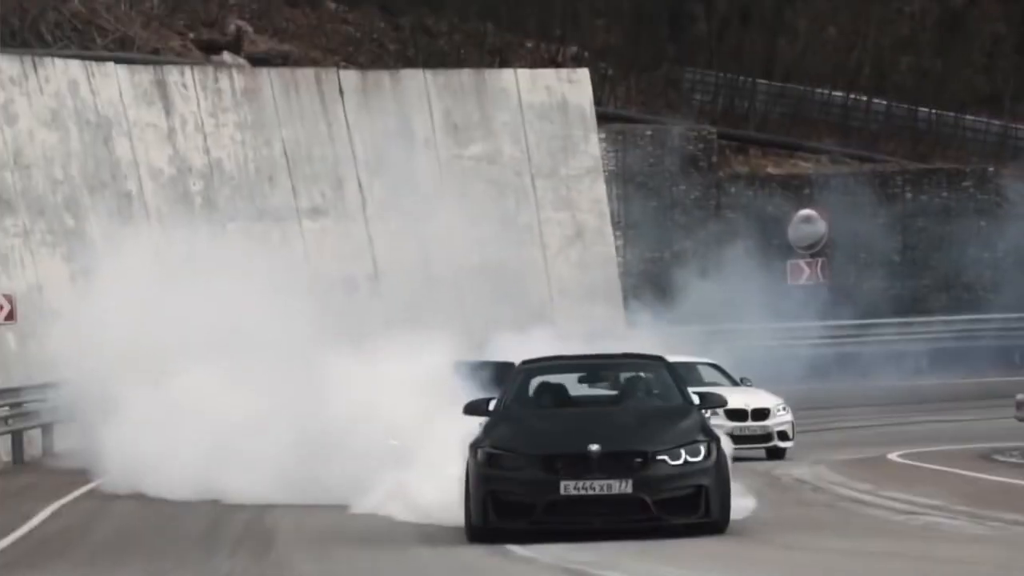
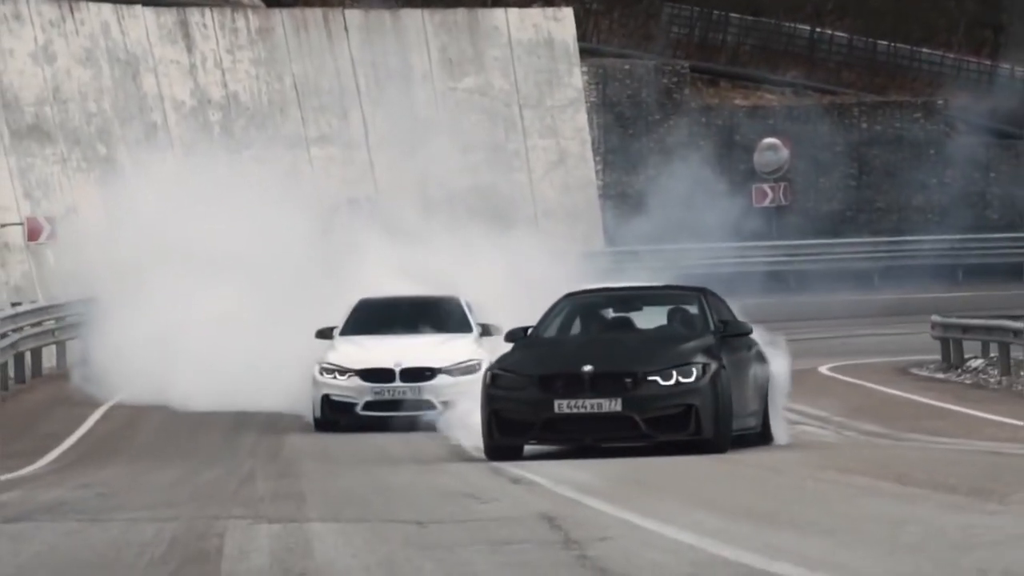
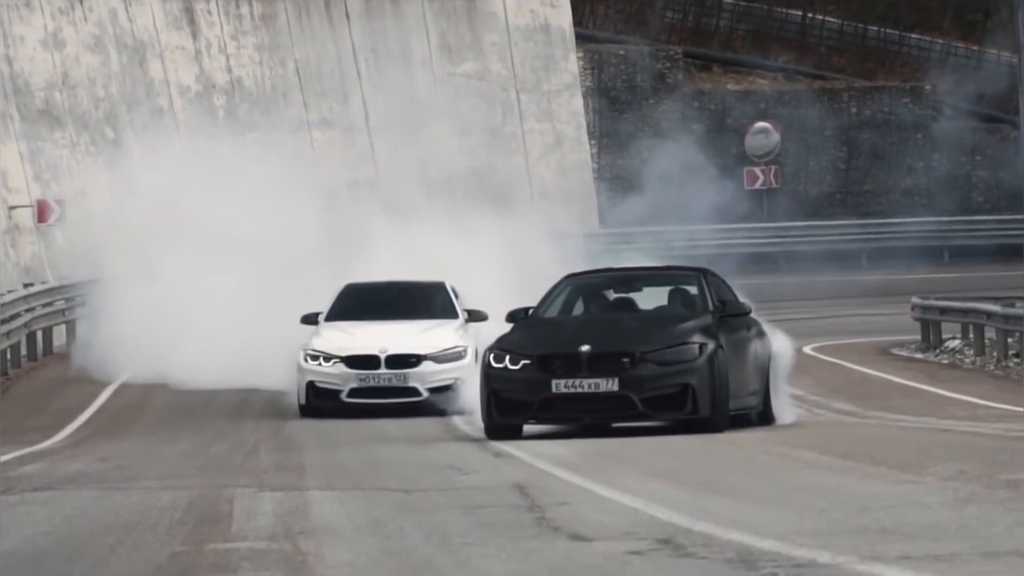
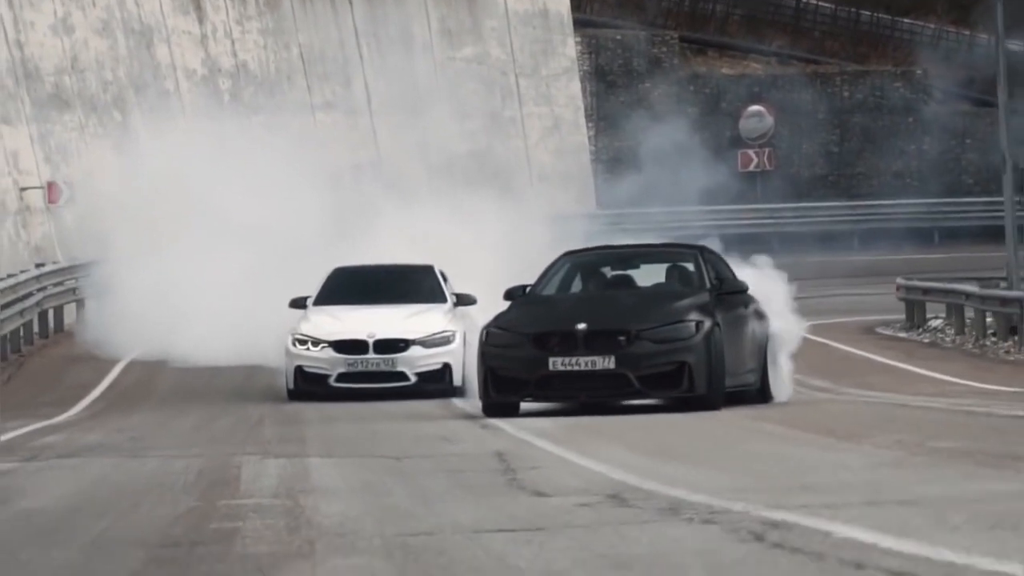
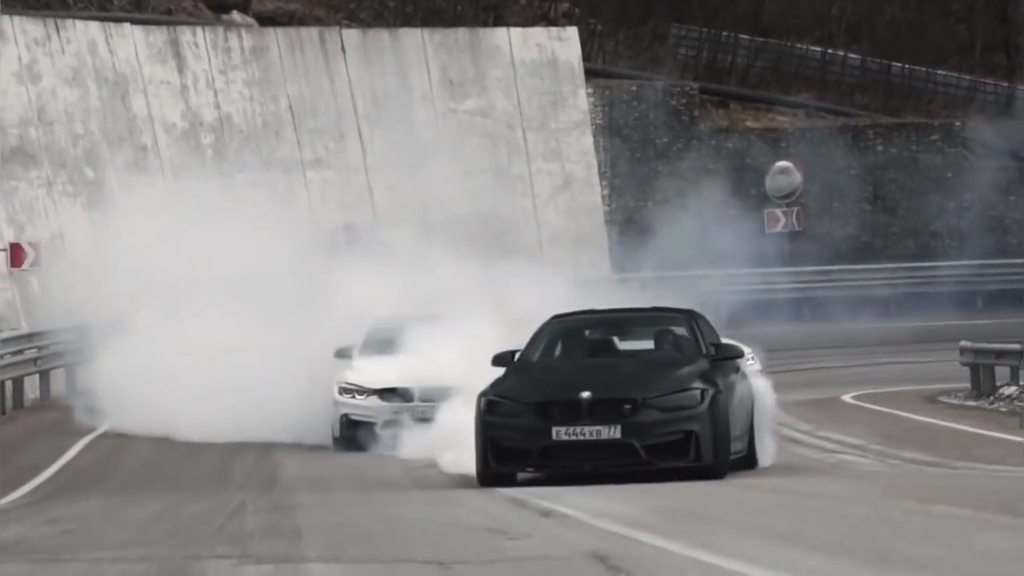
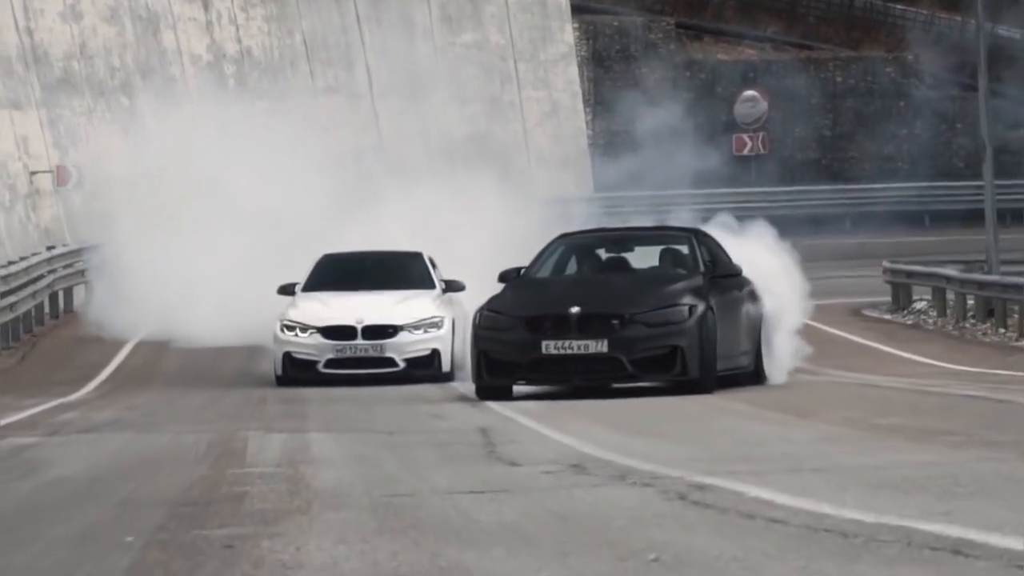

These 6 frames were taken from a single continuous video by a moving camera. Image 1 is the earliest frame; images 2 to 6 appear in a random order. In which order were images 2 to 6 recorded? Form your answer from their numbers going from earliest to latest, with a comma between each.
5, 2, 3, 4, 6
